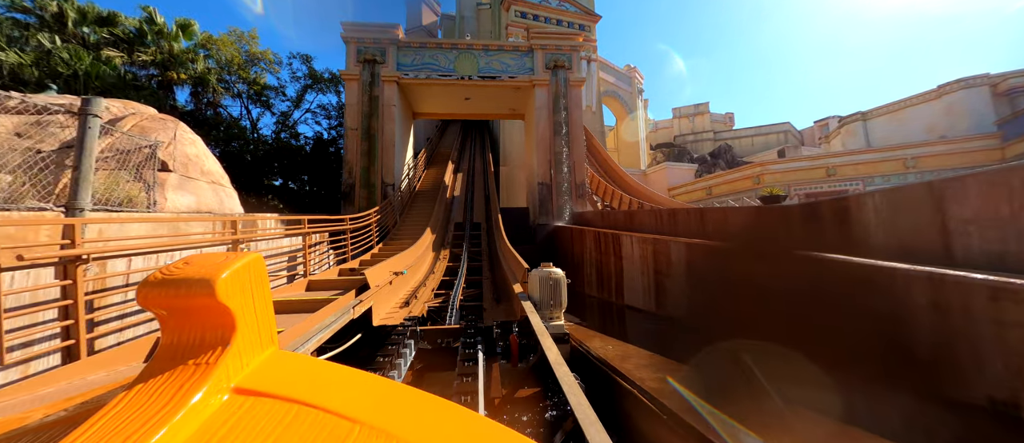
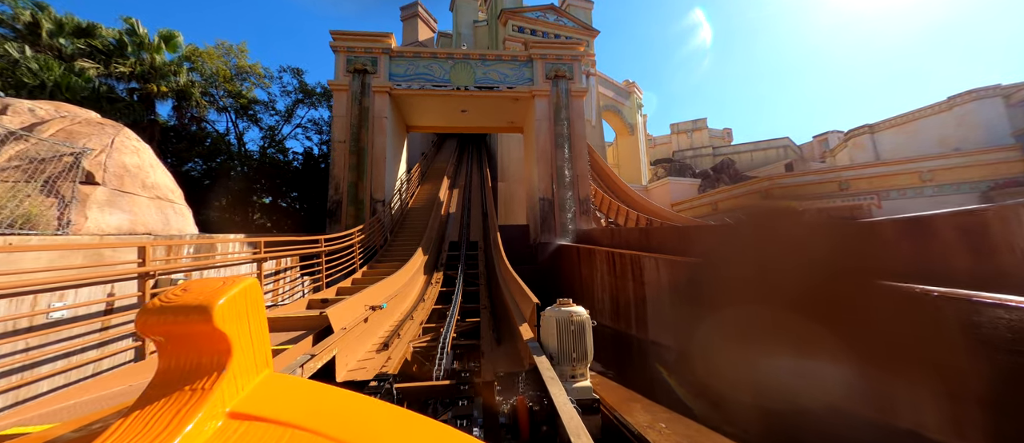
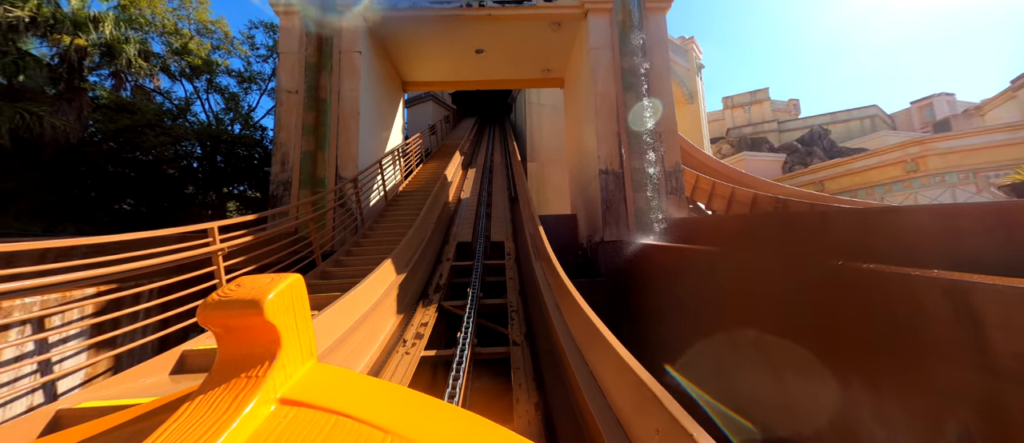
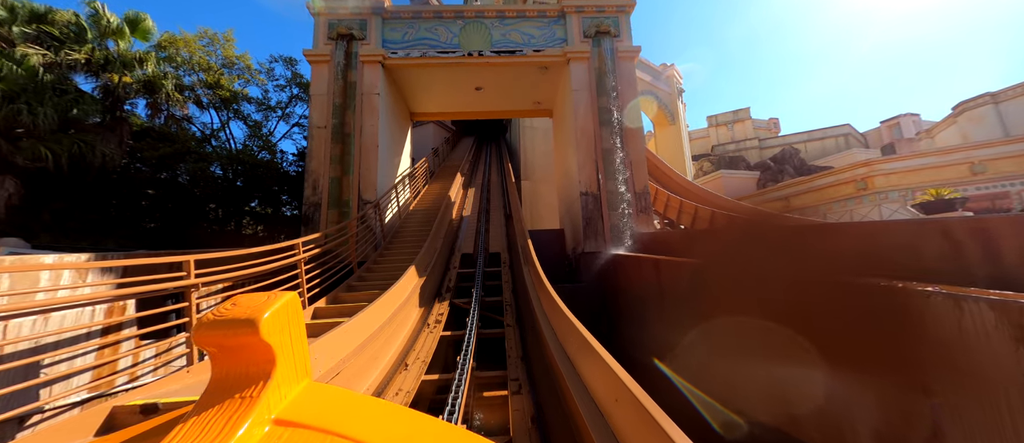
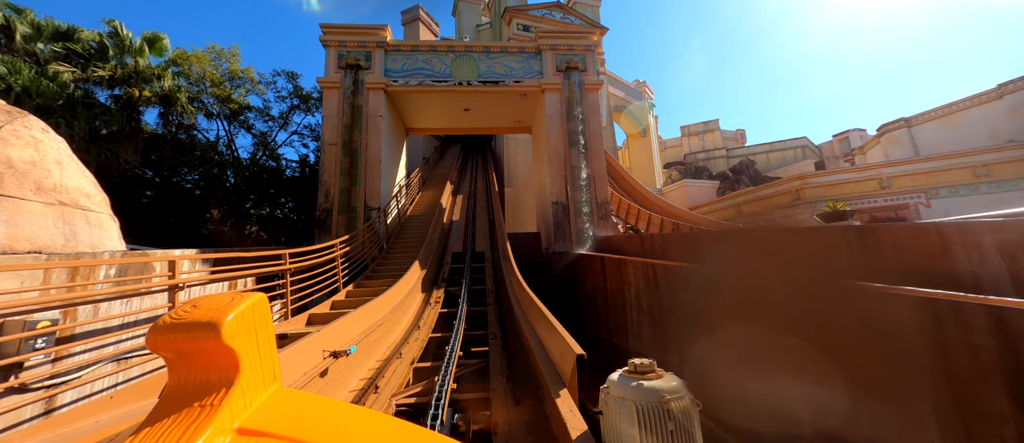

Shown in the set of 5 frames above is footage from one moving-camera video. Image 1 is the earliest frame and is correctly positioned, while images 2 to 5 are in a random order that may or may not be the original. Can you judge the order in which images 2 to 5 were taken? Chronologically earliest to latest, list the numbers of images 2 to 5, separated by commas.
2, 5, 4, 3
